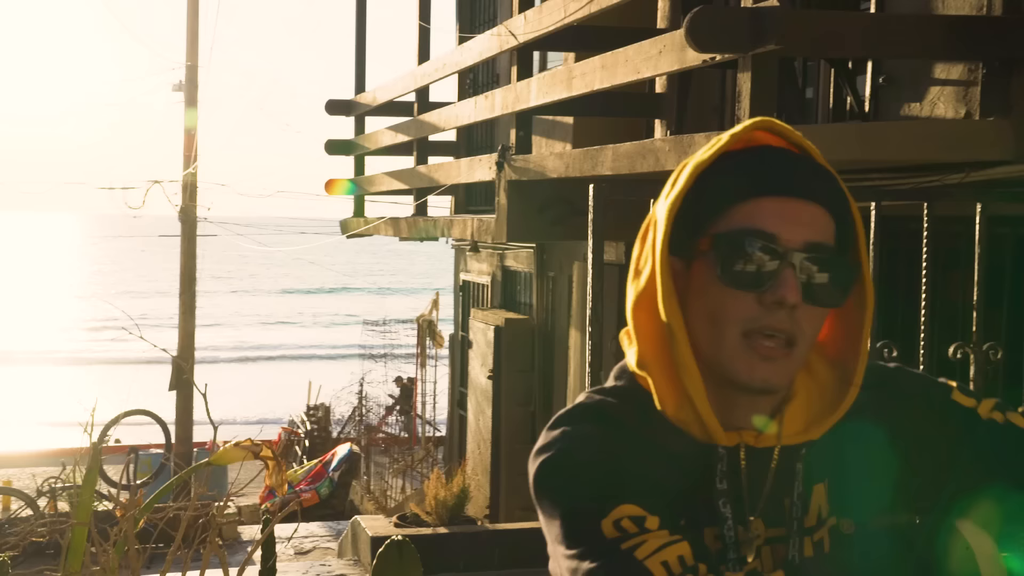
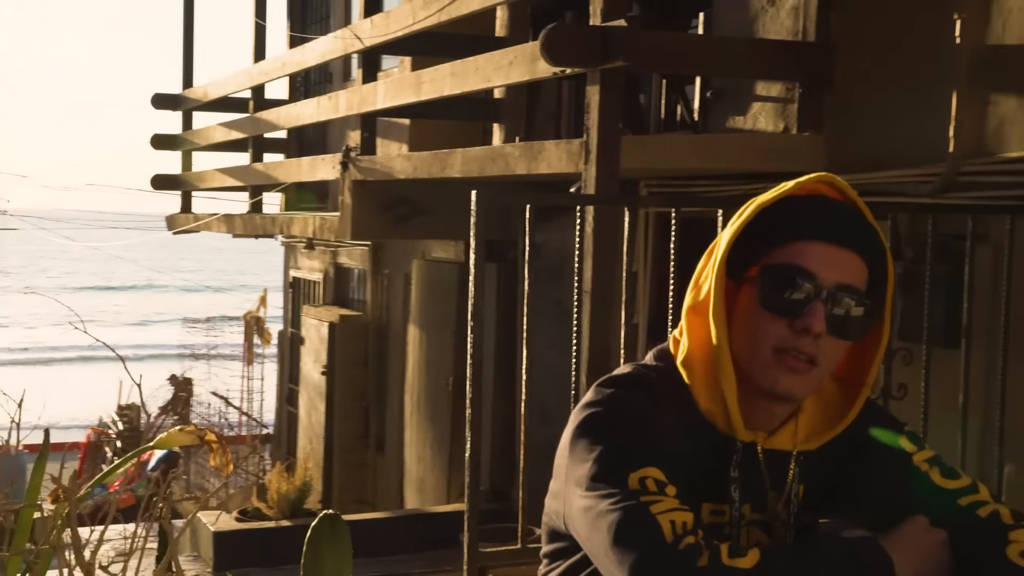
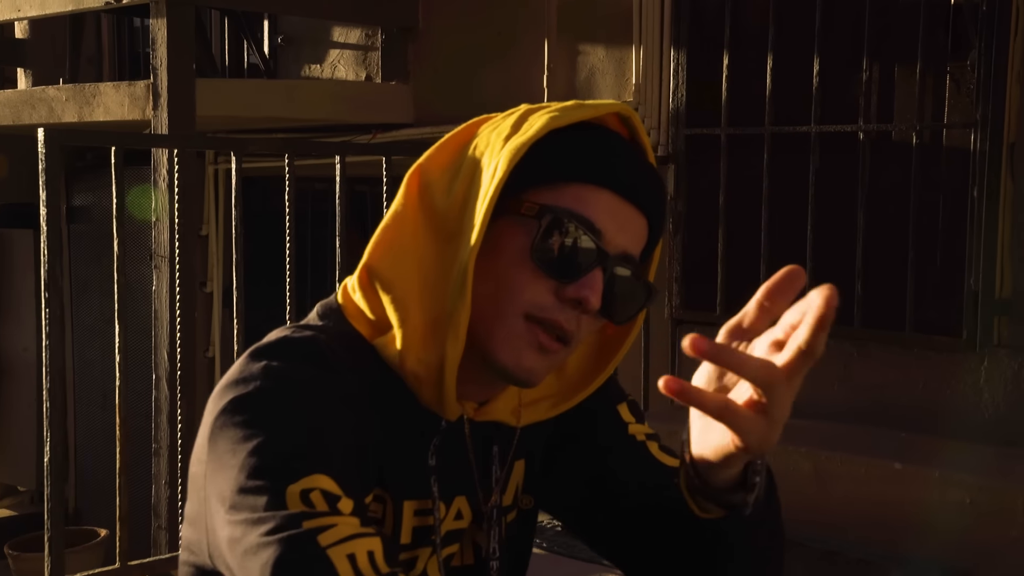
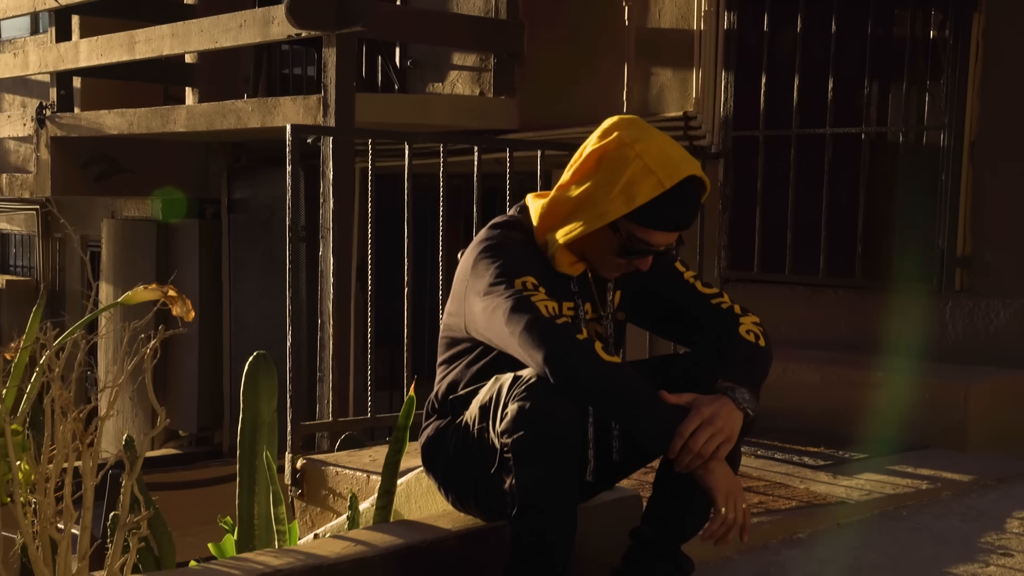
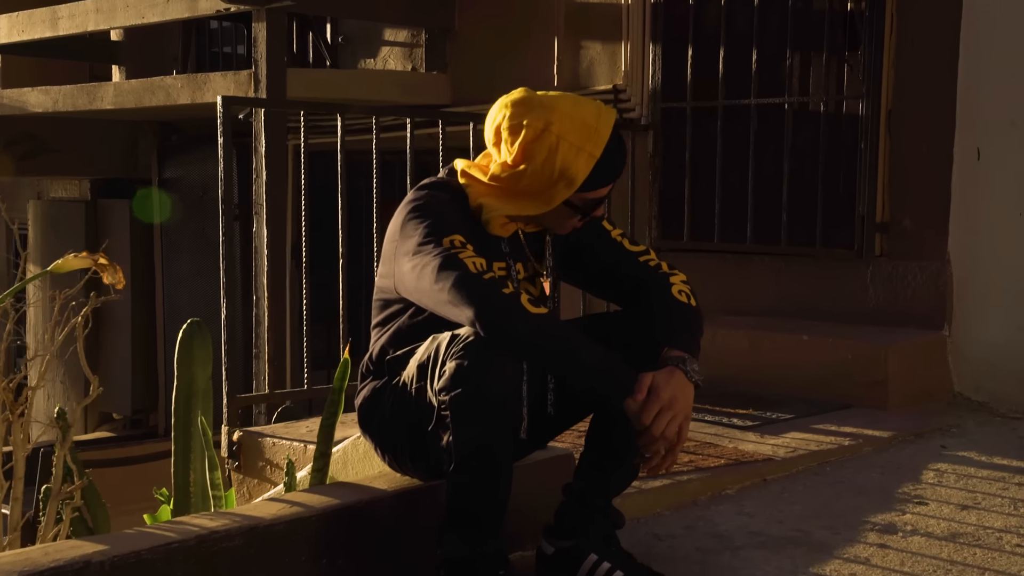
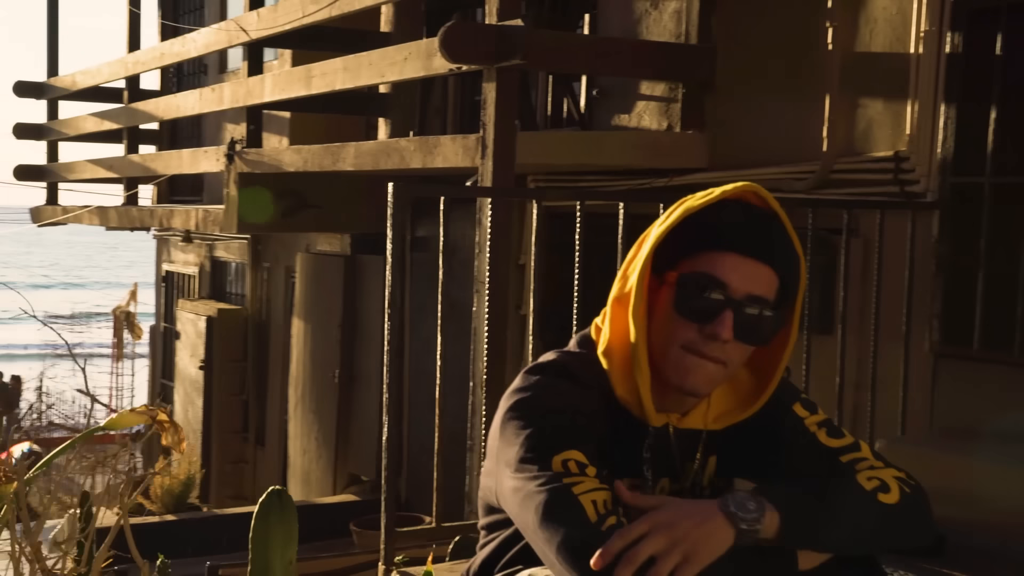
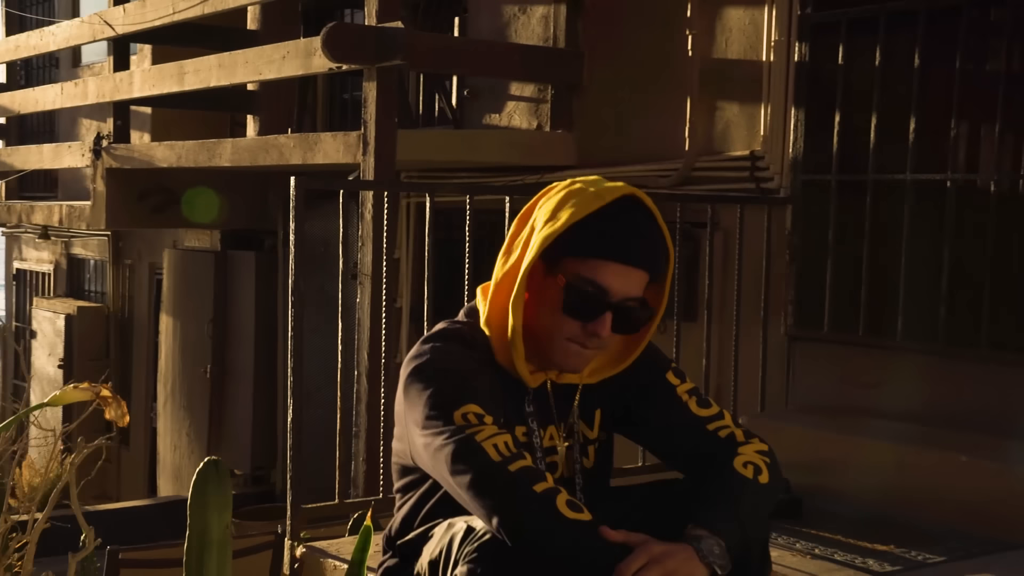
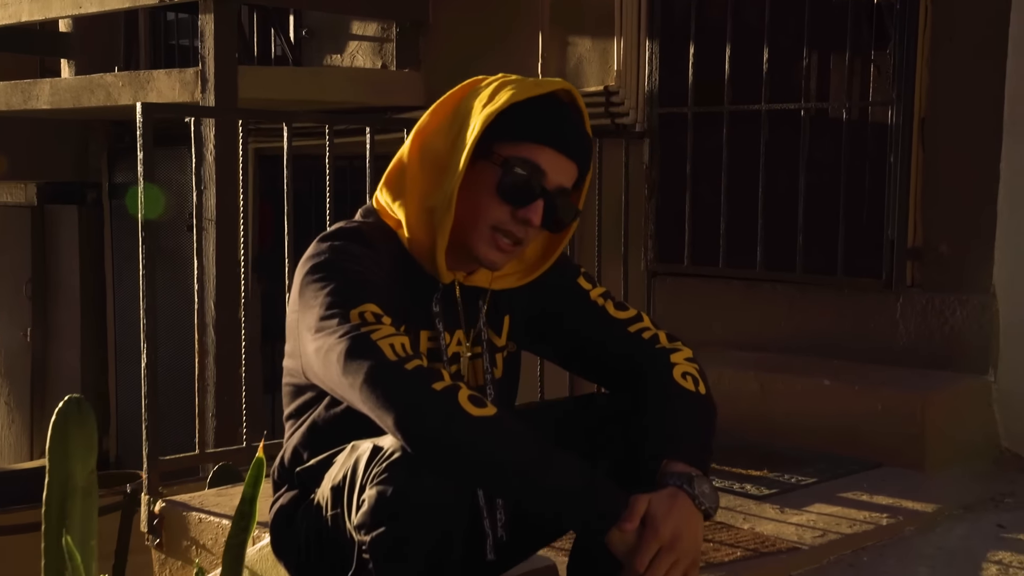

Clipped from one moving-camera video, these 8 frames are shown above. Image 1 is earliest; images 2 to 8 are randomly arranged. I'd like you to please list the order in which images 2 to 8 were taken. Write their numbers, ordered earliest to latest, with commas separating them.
2, 6, 7, 4, 5, 8, 3
